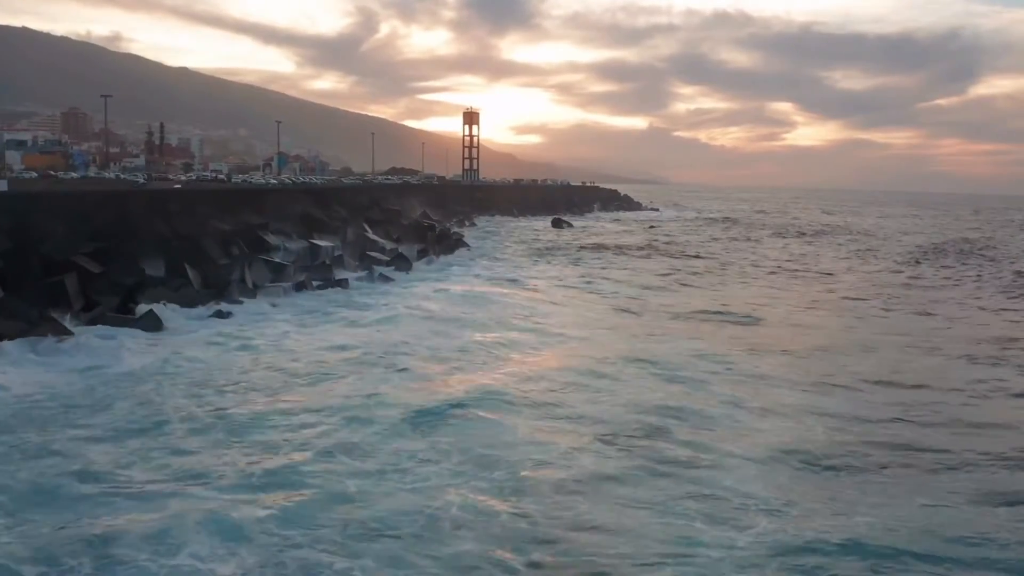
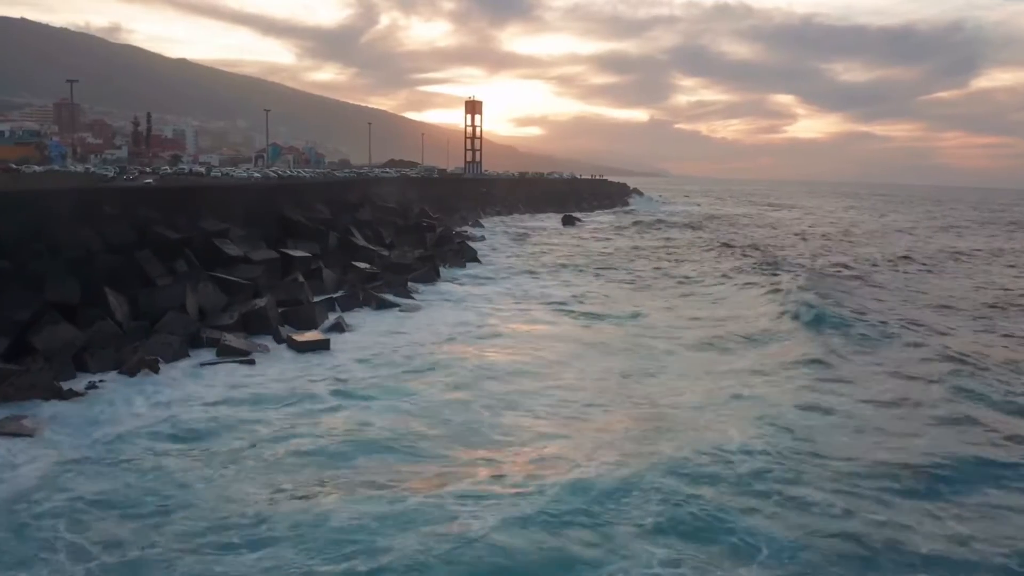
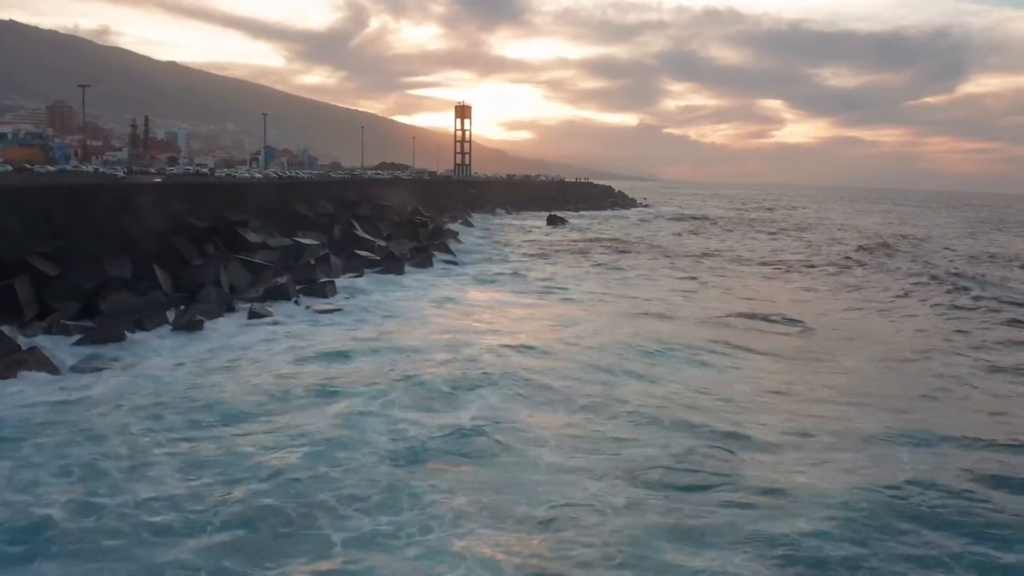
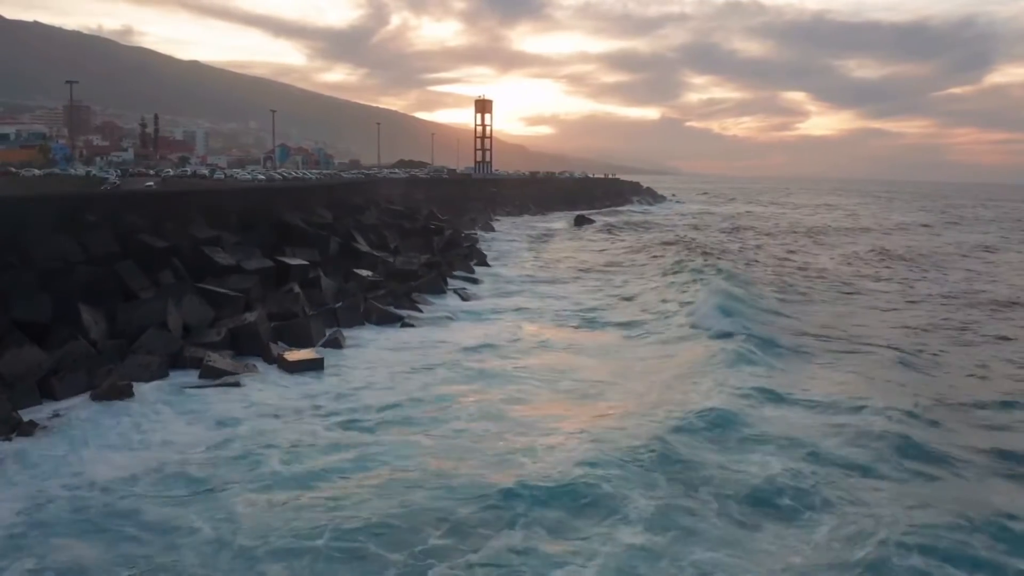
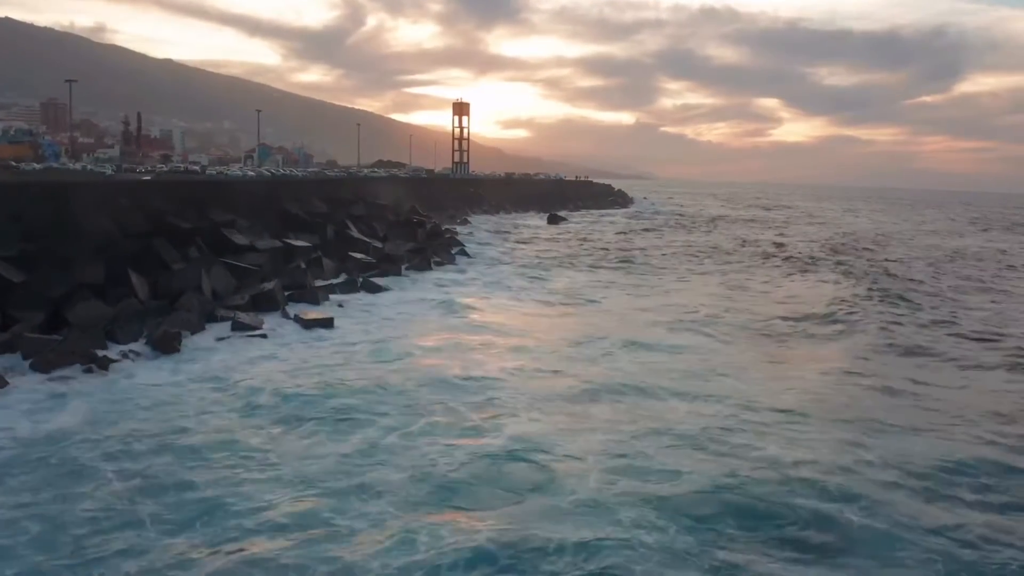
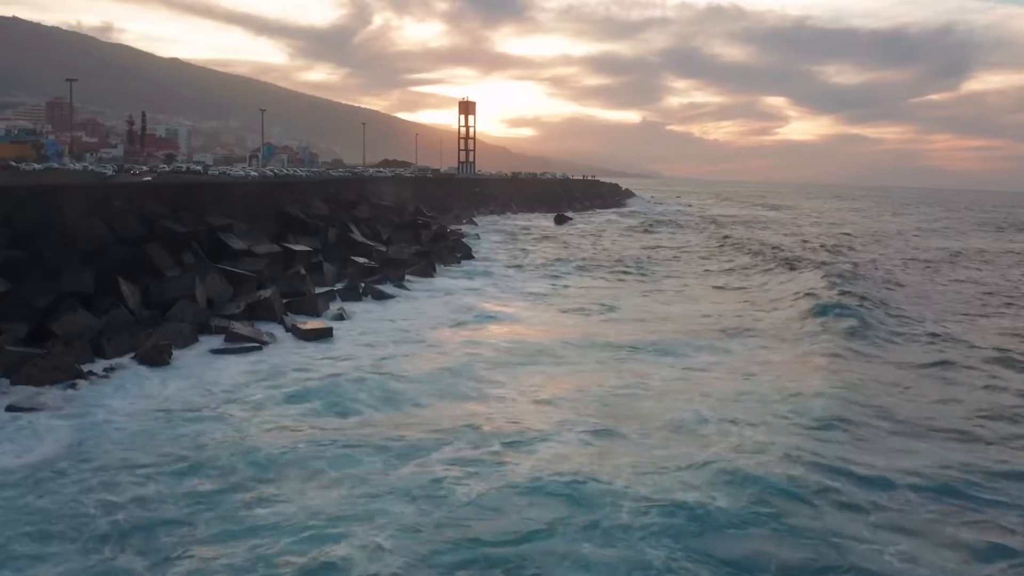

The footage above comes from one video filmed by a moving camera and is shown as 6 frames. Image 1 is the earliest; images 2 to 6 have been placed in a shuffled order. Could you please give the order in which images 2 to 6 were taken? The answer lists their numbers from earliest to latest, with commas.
3, 5, 6, 2, 4
